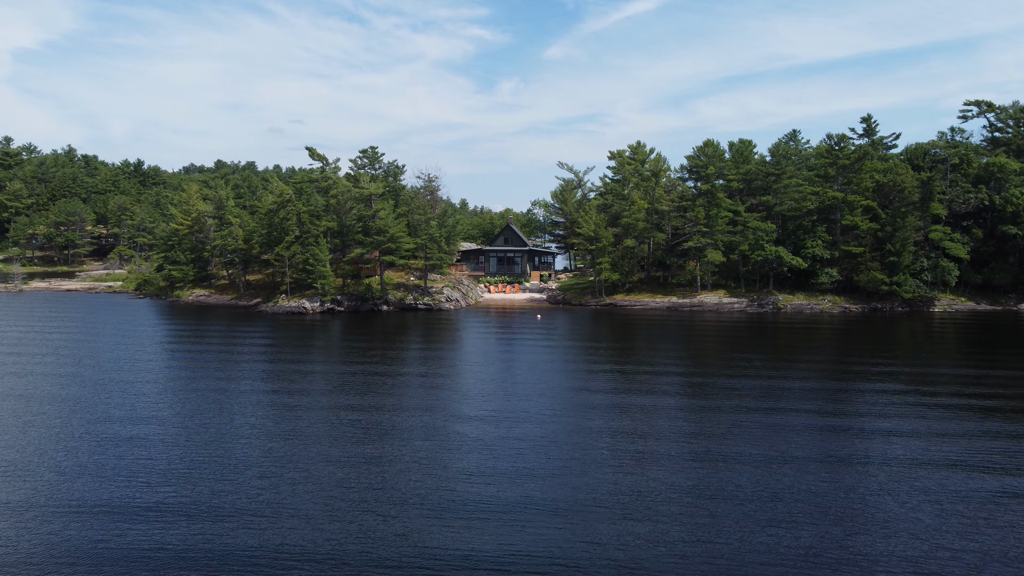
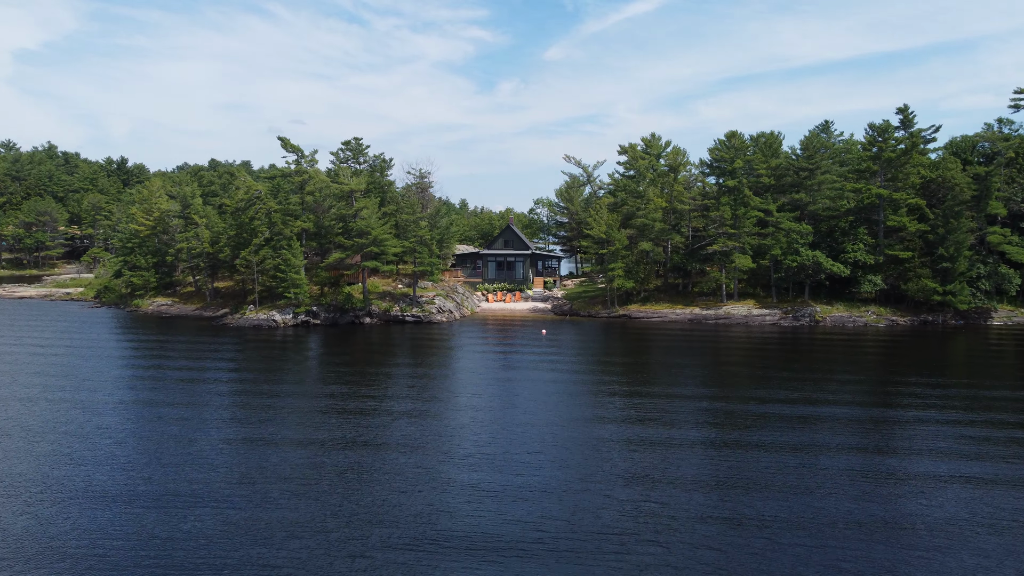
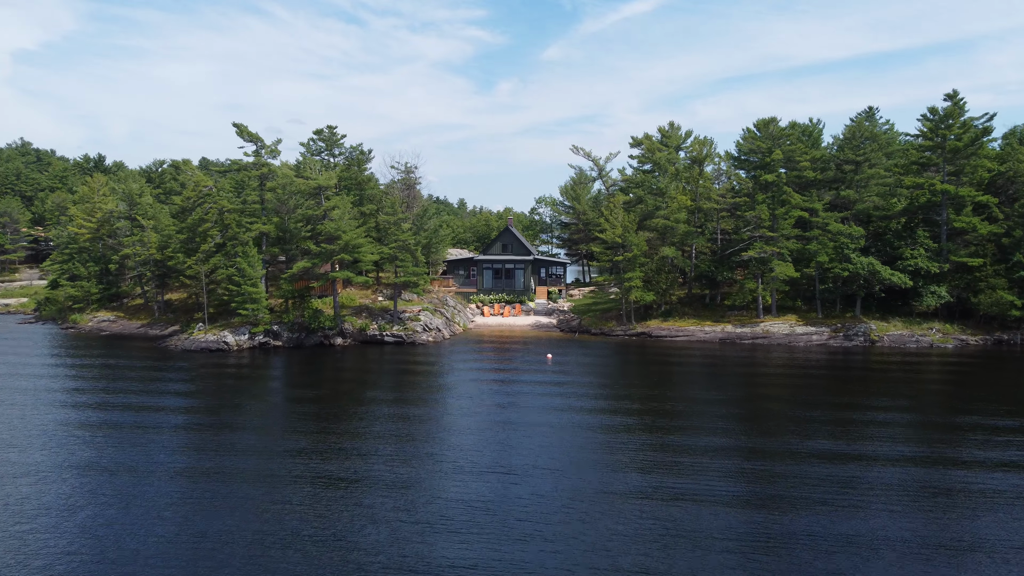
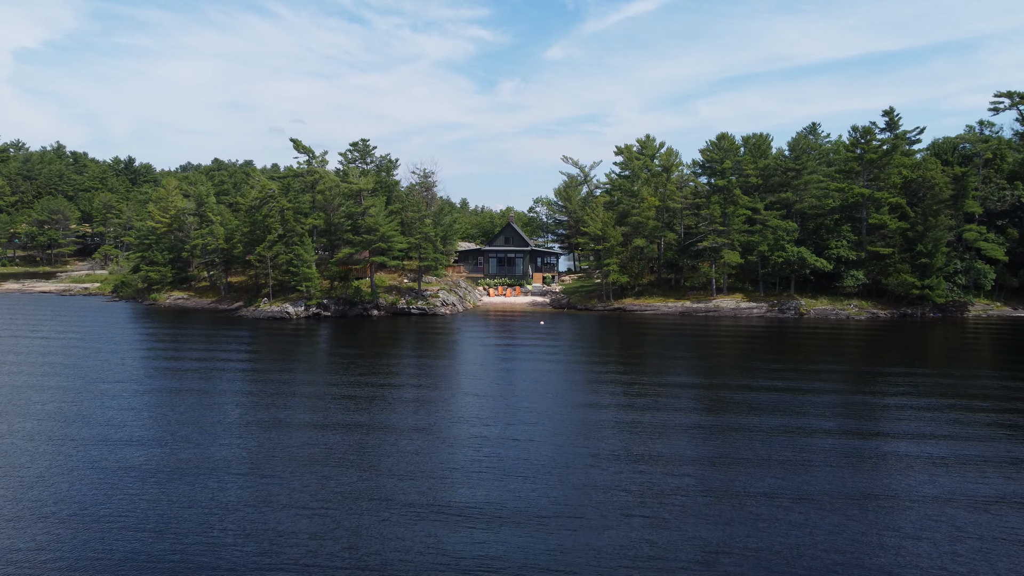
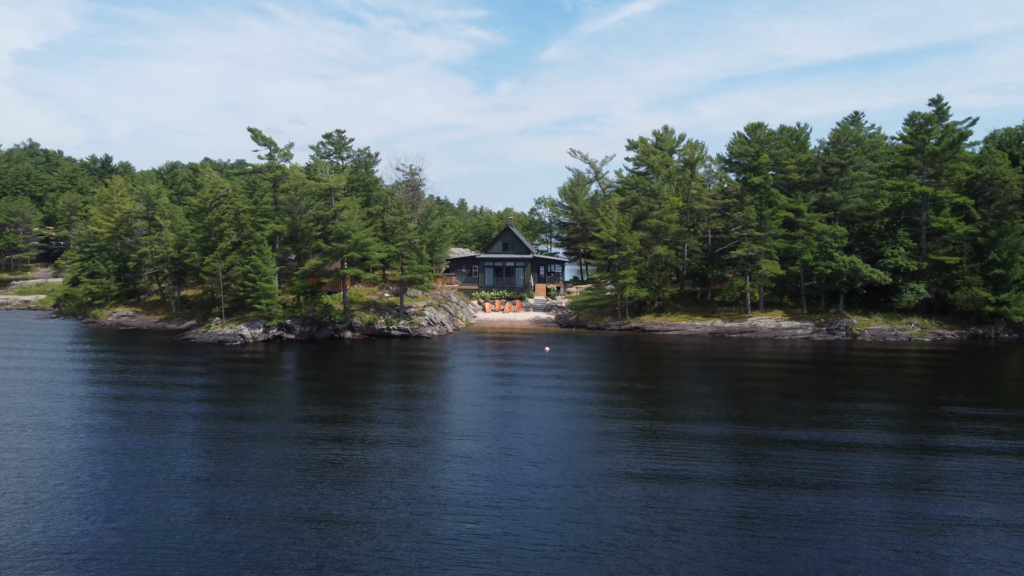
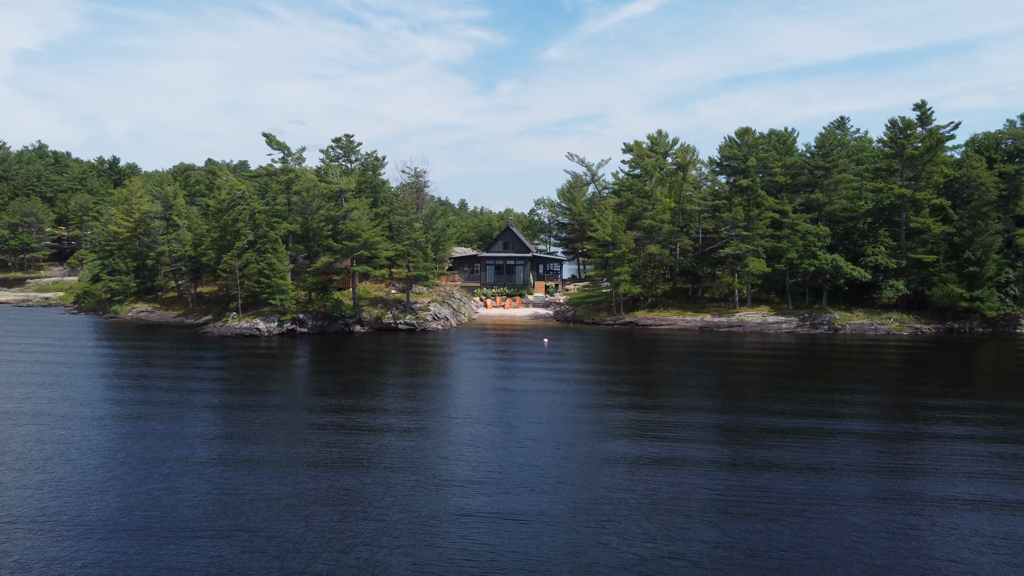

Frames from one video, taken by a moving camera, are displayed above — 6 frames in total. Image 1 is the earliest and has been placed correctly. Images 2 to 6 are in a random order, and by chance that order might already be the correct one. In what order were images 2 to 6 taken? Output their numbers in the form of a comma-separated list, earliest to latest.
4, 2, 6, 5, 3
